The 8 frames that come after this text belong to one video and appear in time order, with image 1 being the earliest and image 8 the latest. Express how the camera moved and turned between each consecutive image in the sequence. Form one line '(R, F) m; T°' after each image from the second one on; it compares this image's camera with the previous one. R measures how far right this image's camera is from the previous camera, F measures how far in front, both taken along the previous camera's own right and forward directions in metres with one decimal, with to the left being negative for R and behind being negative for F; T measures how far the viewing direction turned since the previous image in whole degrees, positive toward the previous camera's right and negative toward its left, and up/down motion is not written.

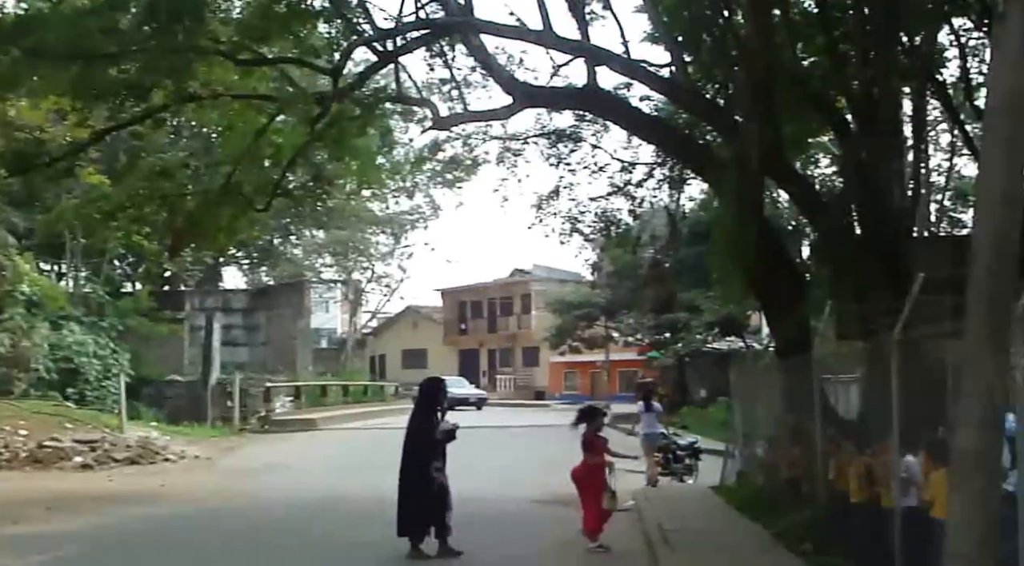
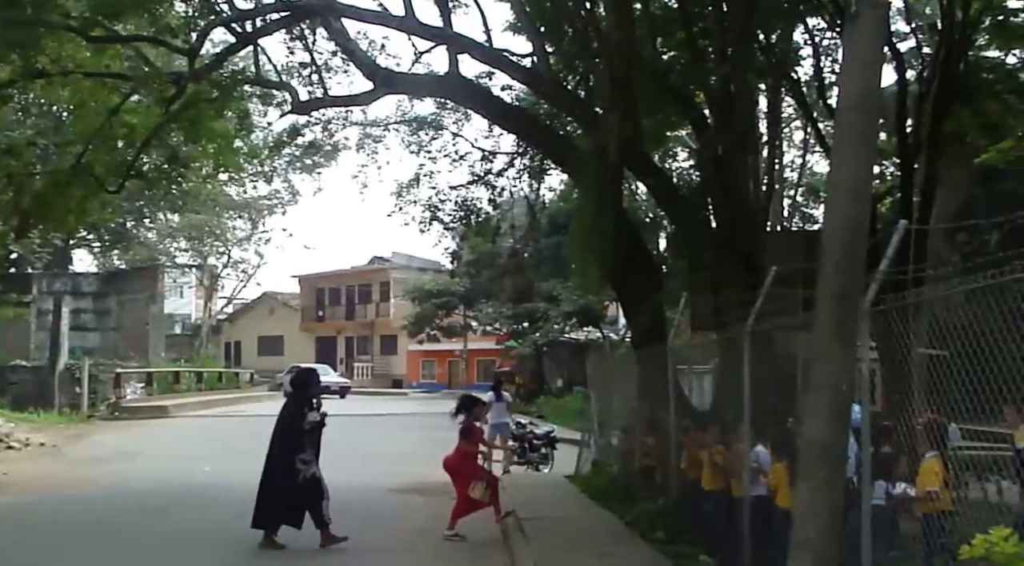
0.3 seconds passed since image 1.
(0.0, +0.2) m; +7°
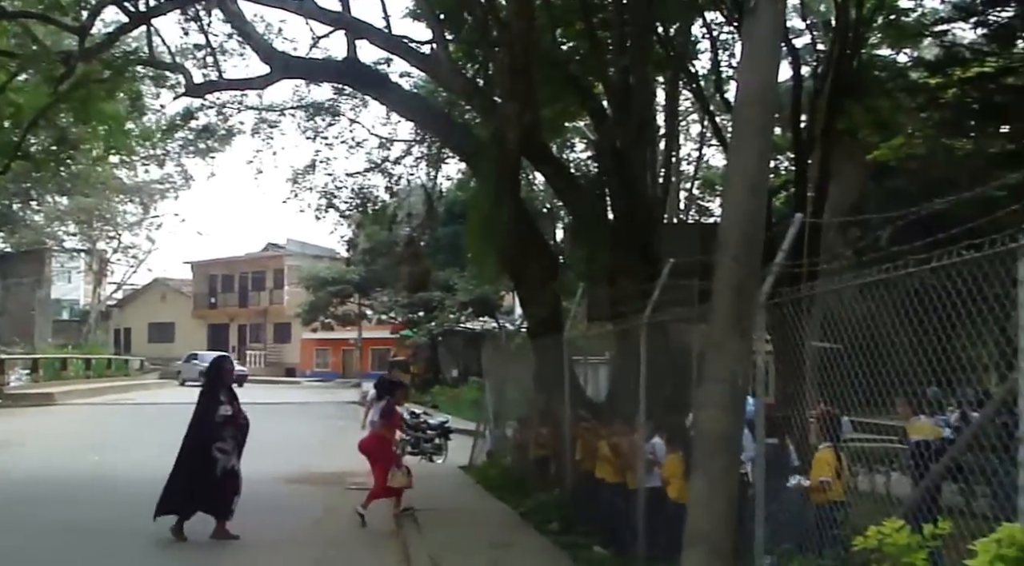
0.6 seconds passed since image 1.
(0.0, +0.1) m; +5°
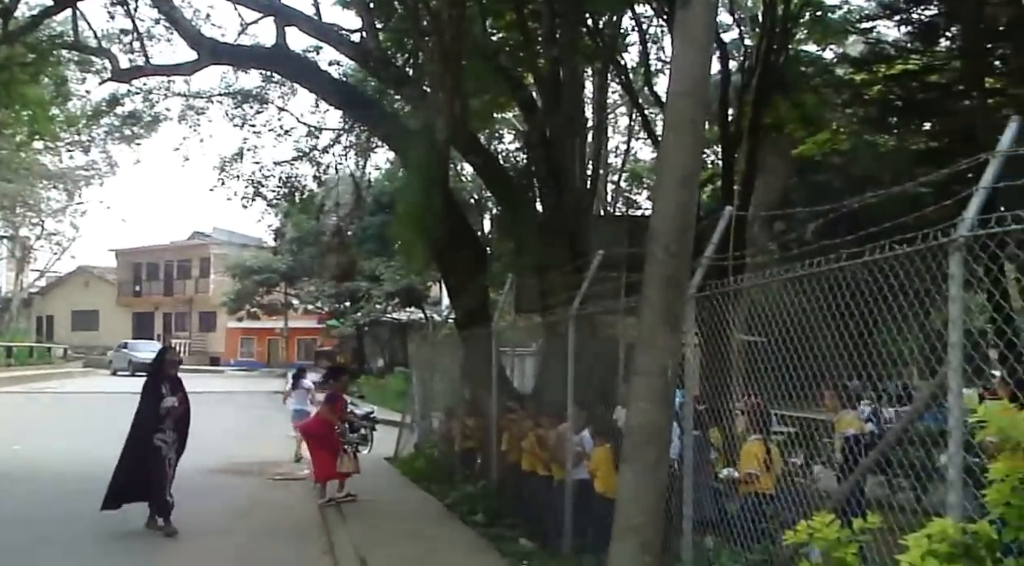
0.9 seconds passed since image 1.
(0.0, +0.1) m; +4°
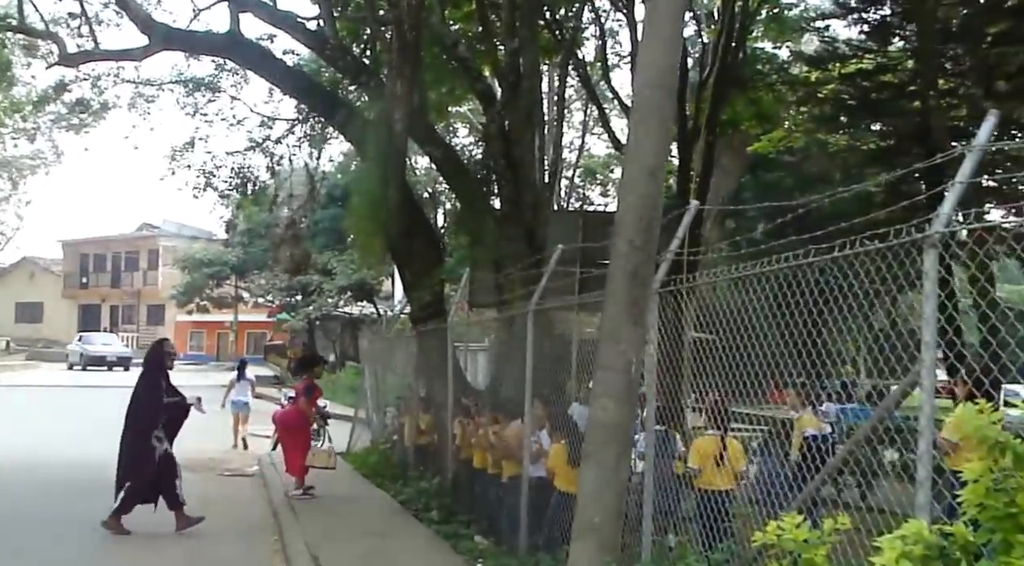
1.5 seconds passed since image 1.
(0.0, +0.1) m; +3°
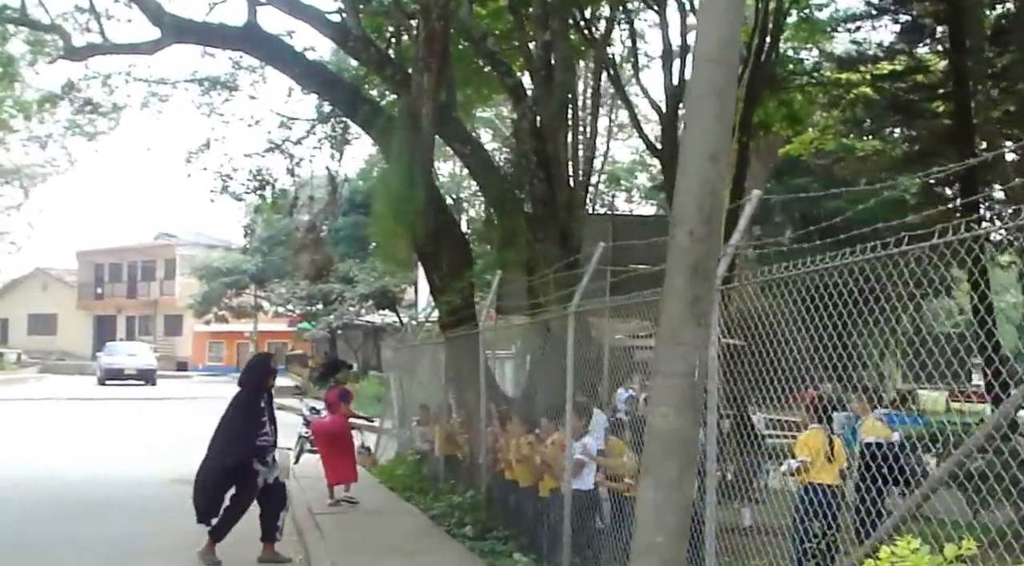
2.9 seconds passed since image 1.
(-0.1, +0.5) m; -1°
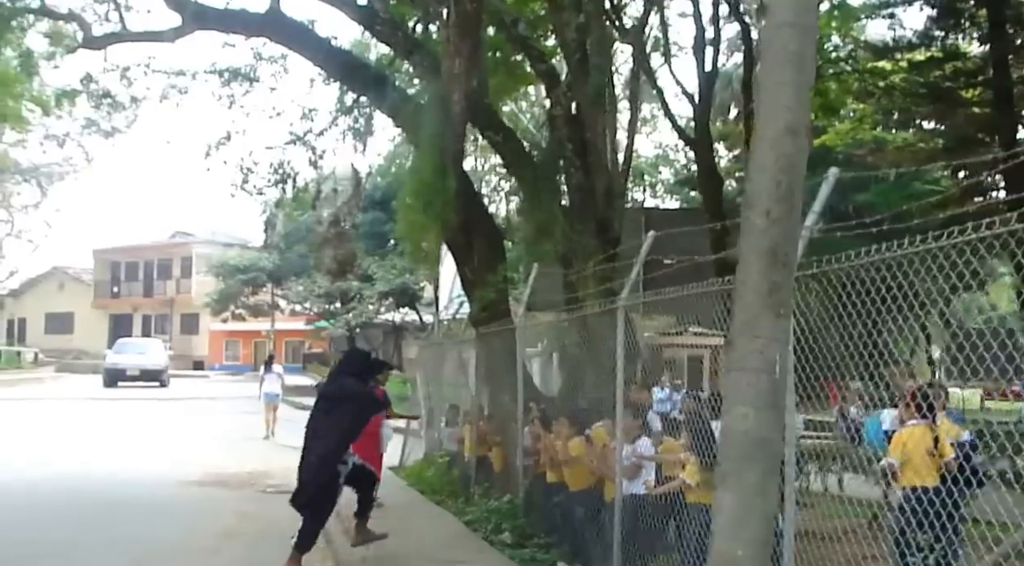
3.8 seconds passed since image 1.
(-0.2, +0.4) m; -1°
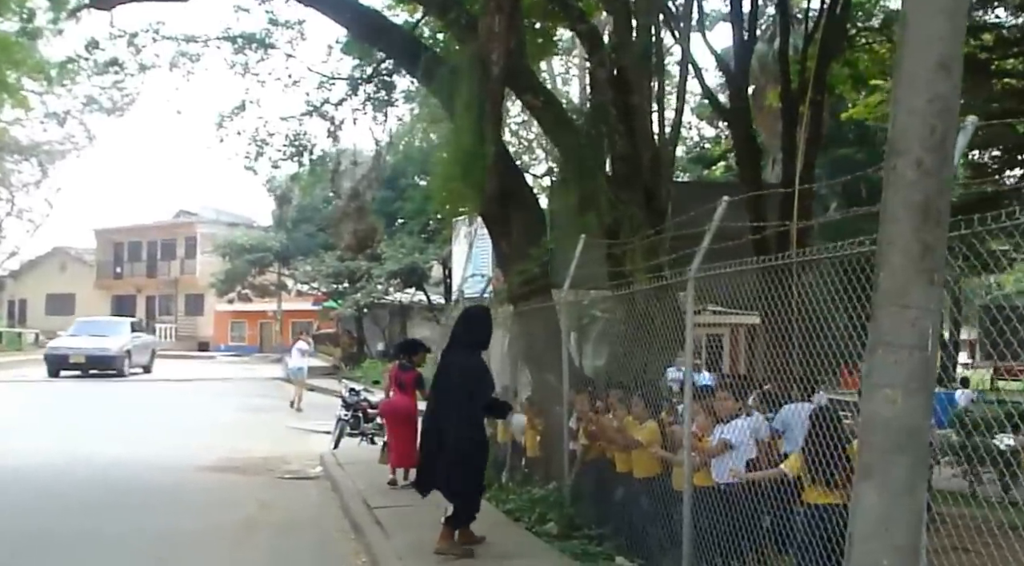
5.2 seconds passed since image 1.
(-0.3, +0.6) m; 0°
